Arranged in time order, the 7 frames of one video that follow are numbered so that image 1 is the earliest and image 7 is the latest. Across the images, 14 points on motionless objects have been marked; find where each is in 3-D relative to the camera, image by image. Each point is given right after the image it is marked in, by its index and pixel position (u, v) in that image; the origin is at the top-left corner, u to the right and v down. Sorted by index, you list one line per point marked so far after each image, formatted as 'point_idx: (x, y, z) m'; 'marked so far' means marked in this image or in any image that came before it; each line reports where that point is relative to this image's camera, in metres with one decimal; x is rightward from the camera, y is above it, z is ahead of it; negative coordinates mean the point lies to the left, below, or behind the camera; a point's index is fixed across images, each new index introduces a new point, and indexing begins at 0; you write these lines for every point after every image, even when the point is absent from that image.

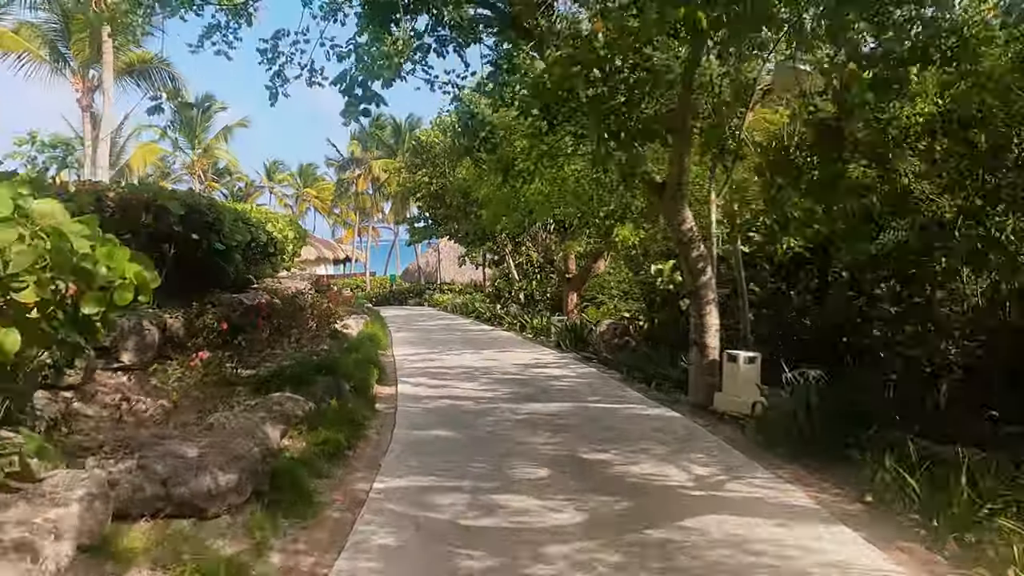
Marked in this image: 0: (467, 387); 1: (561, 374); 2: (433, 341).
0: (-0.5, -1.1, +8.8) m
1: (+0.6, -1.1, +9.7) m
2: (-1.5, -1.0, +15.4) m
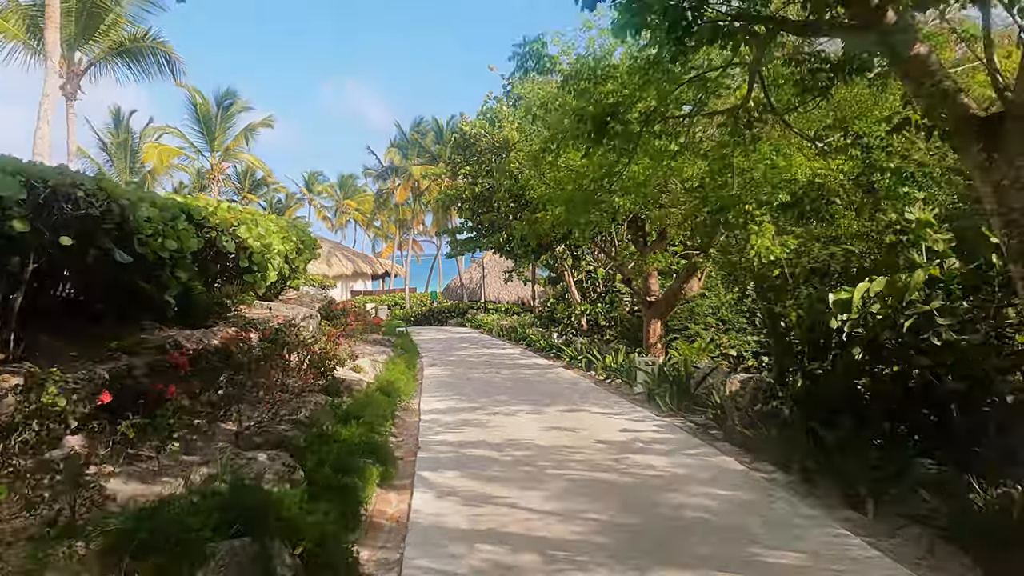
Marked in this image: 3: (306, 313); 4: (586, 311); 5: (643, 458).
0: (+0.1, -1.4, +5.1) m
1: (+1.2, -1.4, +5.9) m
2: (-0.6, -1.4, +11.7) m
3: (-2.8, -0.3, +10.5) m
4: (+1.6, -0.5, +16.7) m
5: (+1.0, -1.3, +6.2) m
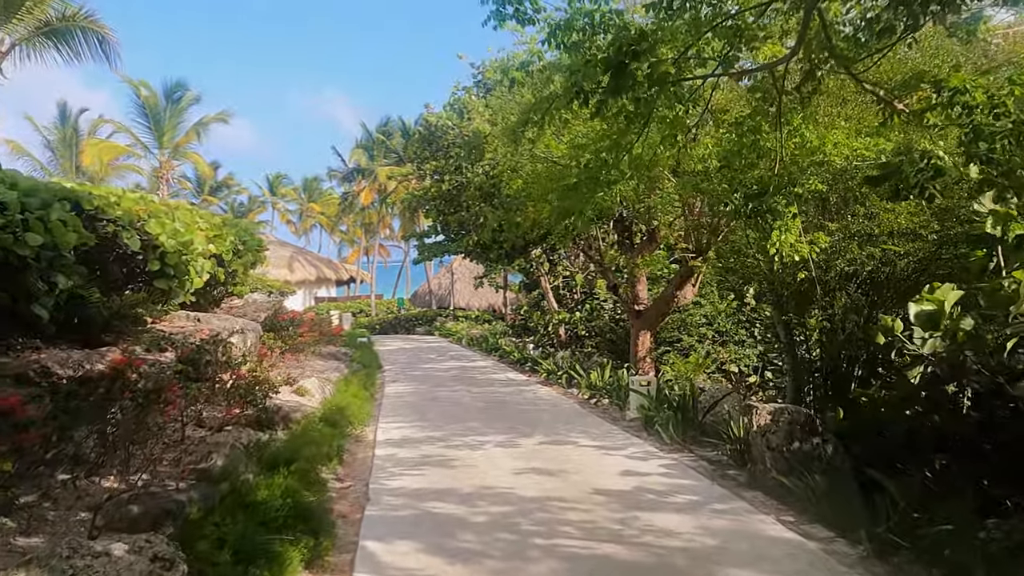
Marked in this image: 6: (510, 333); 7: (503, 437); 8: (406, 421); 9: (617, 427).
0: (0.0, -1.4, +3.6) m
1: (+1.1, -1.4, +4.5) m
2: (-0.9, -1.5, +10.2) m
3: (-3.1, -0.4, +9.0) m
4: (+1.0, -0.6, +15.3) m
5: (+0.9, -1.4, +4.8) m
6: (-0.1, -1.1, +19.4) m
7: (-0.1, -1.5, +7.7) m
8: (-1.2, -1.5, +9.0) m
9: (+1.1, -1.4, +8.1) m
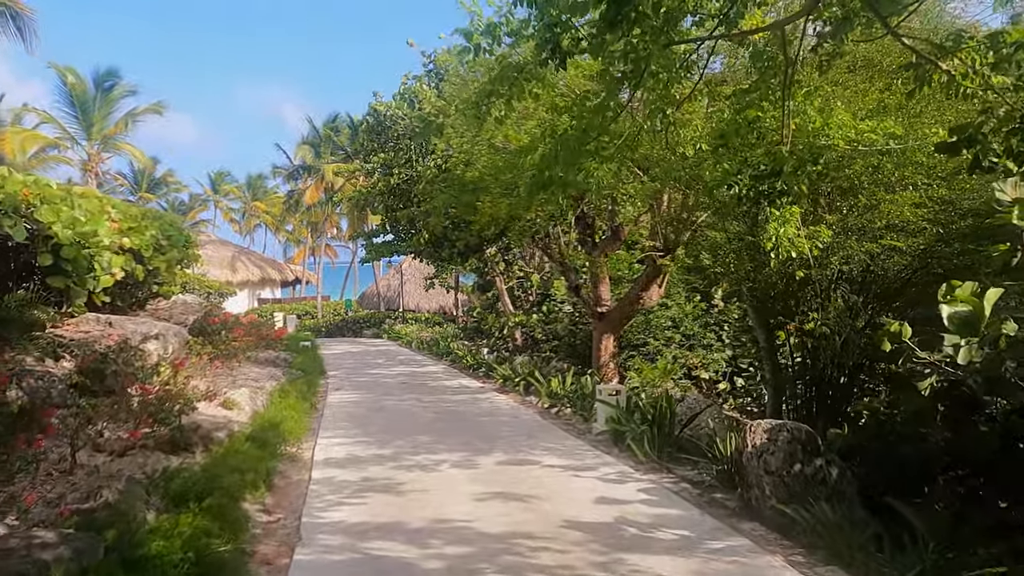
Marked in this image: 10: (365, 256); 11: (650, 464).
0: (-0.1, -1.4, +2.8) m
1: (+0.9, -1.4, +3.7) m
2: (-1.5, -1.5, +9.3) m
3: (-3.5, -0.4, +7.9) m
4: (+0.1, -0.6, +14.5) m
5: (+0.7, -1.4, +4.0) m
6: (-1.2, -1.2, +18.5) m
7: (-0.5, -1.5, +6.8) m
8: (-1.7, -1.5, +8.1) m
9: (+0.7, -1.4, +7.3) m
10: (-3.7, +0.8, +19.8) m
11: (+1.1, -1.4, +6.3) m
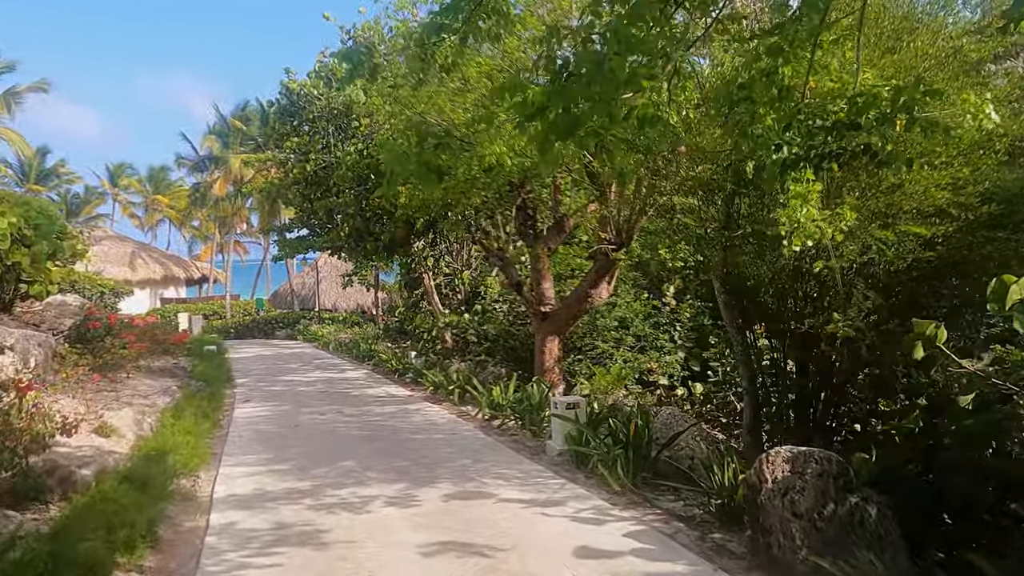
0: (-0.1, -1.4, +1.6) m
1: (+0.8, -1.4, +2.7) m
2: (-2.1, -1.5, +8.0) m
3: (-4.0, -0.4, +6.4) m
4: (-1.1, -0.6, +13.3) m
5: (+0.6, -1.4, +3.0) m
6: (-2.8, -1.1, +17.2) m
7: (-0.8, -1.4, +5.6) m
8: (-2.2, -1.5, +6.7) m
9: (+0.2, -1.4, +6.3) m
10: (-5.4, +0.8, +18.2) m
11: (+0.8, -1.4, +5.3) m
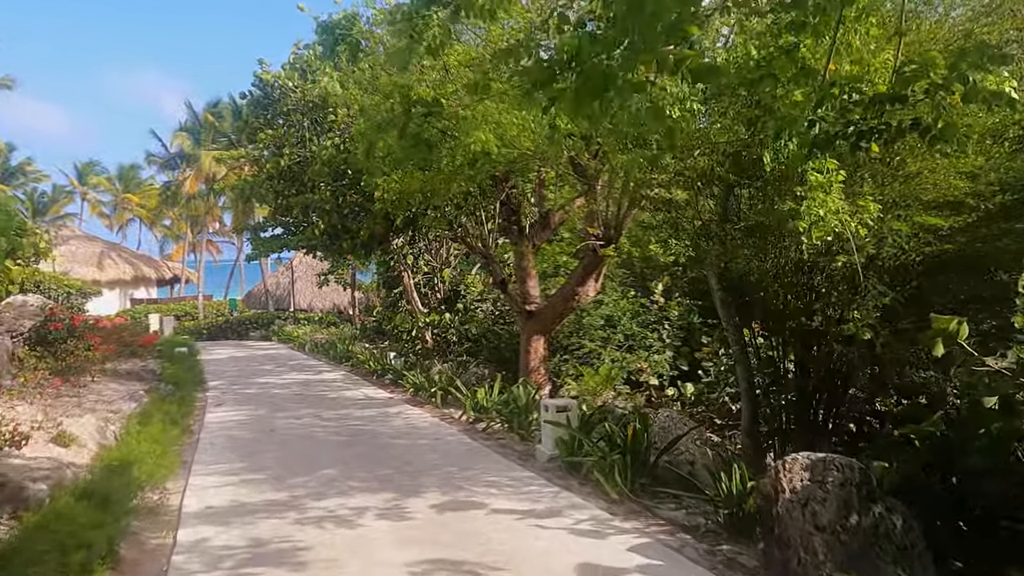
0: (0.0, -1.4, +1.3) m
1: (+0.9, -1.4, +2.4) m
2: (-2.2, -1.5, +7.6) m
3: (-4.1, -0.4, +6.0) m
4: (-1.4, -0.6, +12.9) m
5: (+0.6, -1.4, +2.7) m
6: (-3.2, -1.1, +16.8) m
7: (-0.9, -1.4, +5.3) m
8: (-2.3, -1.5, +6.4) m
9: (+0.1, -1.4, +5.9) m
10: (-5.9, +0.8, +17.7) m
11: (+0.7, -1.4, +5.0) m
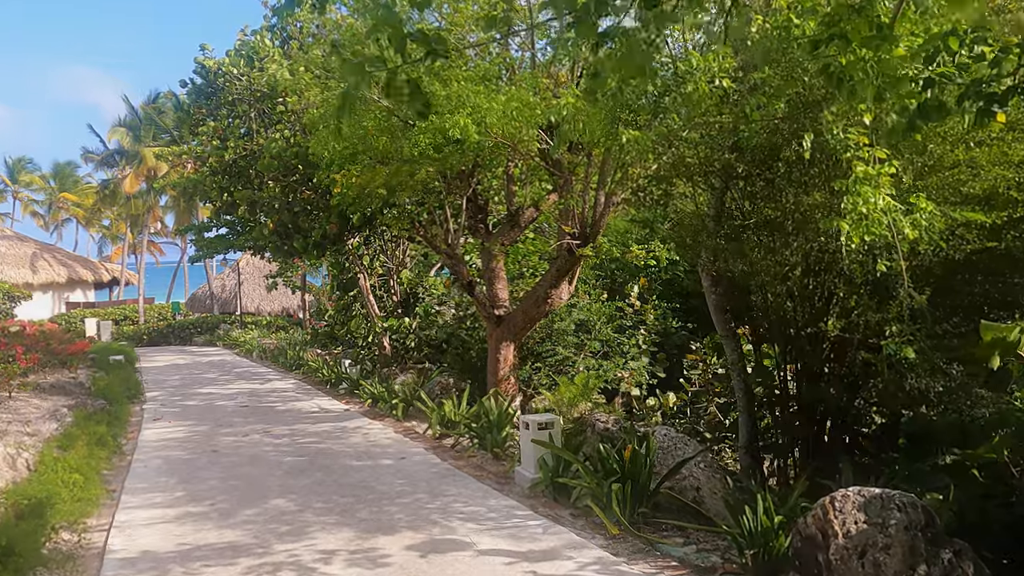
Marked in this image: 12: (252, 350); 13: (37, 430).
0: (+0.1, -1.4, +0.6) m
1: (+0.9, -1.4, +1.8) m
2: (-2.5, -1.5, +6.8) m
3: (-4.3, -0.4, +5.0) m
4: (-1.9, -0.6, +12.2) m
5: (+0.7, -1.4, +2.0) m
6: (-4.0, -1.1, +15.9) m
7: (-1.0, -1.4, +4.5) m
8: (-2.4, -1.5, +5.5) m
9: (0.0, -1.4, +5.3) m
10: (-6.7, +0.8, +16.6) m
11: (+0.6, -1.4, +4.4) m
12: (-6.2, -1.5, +18.8) m
13: (-4.0, -1.2, +6.6) m
